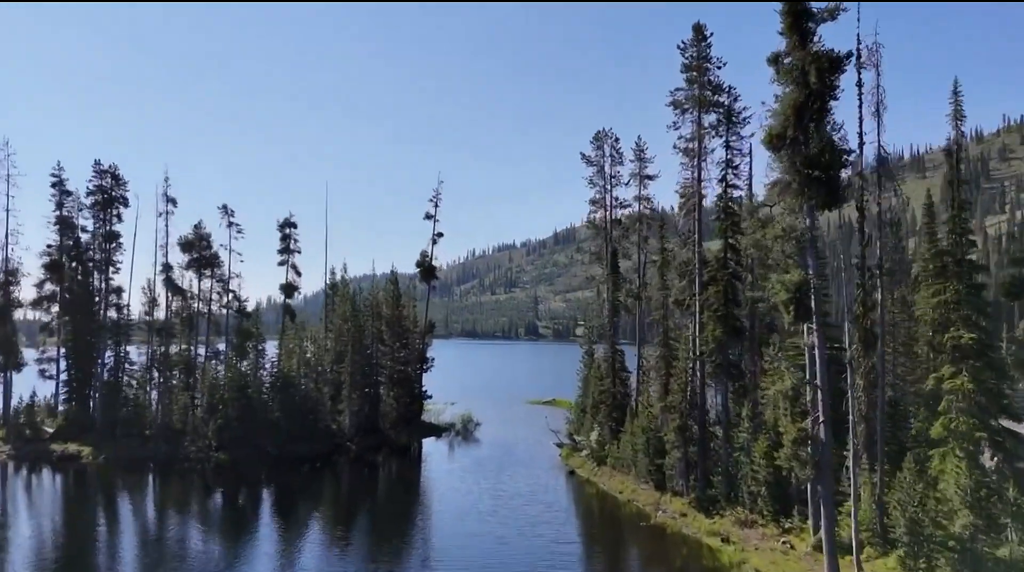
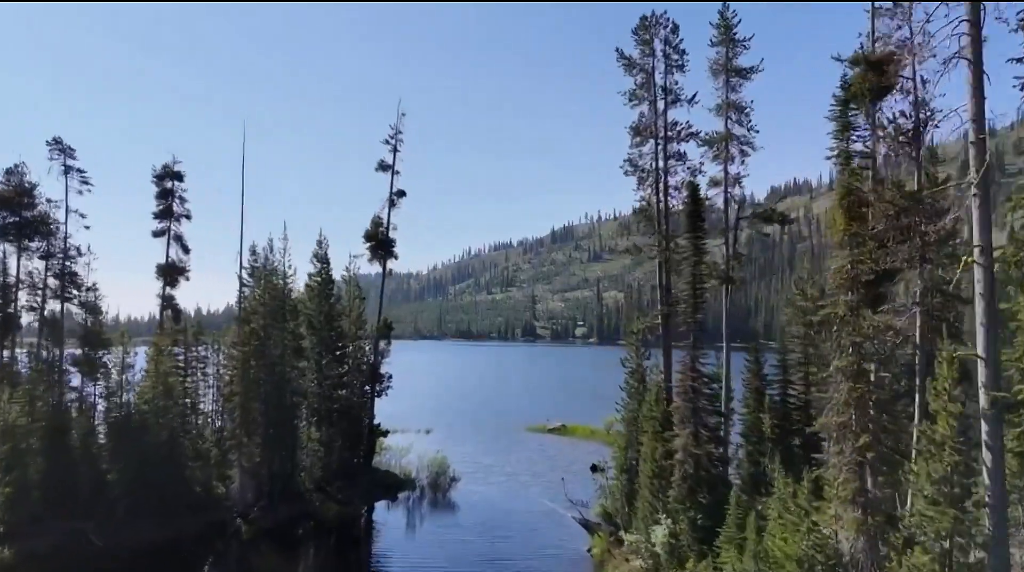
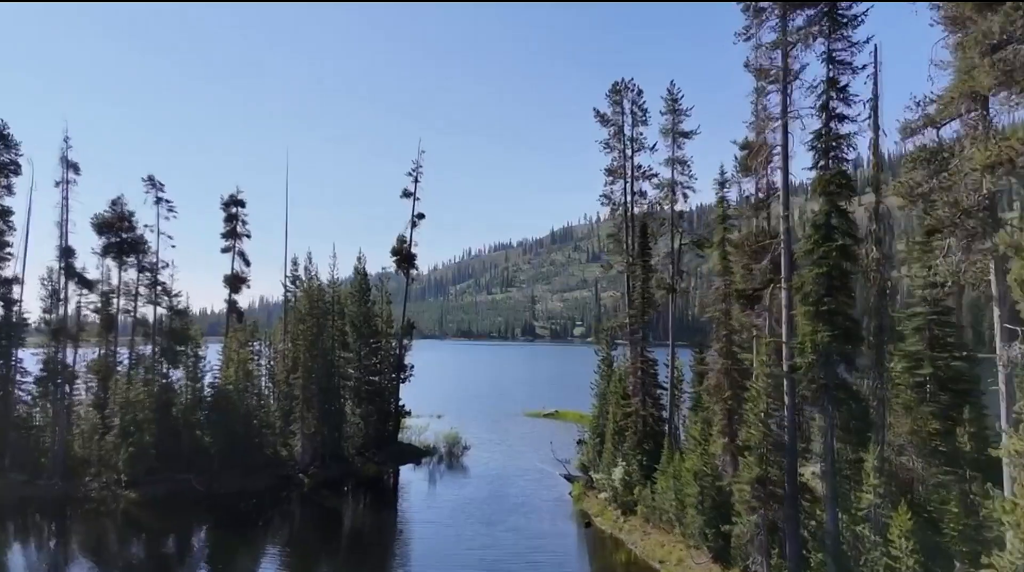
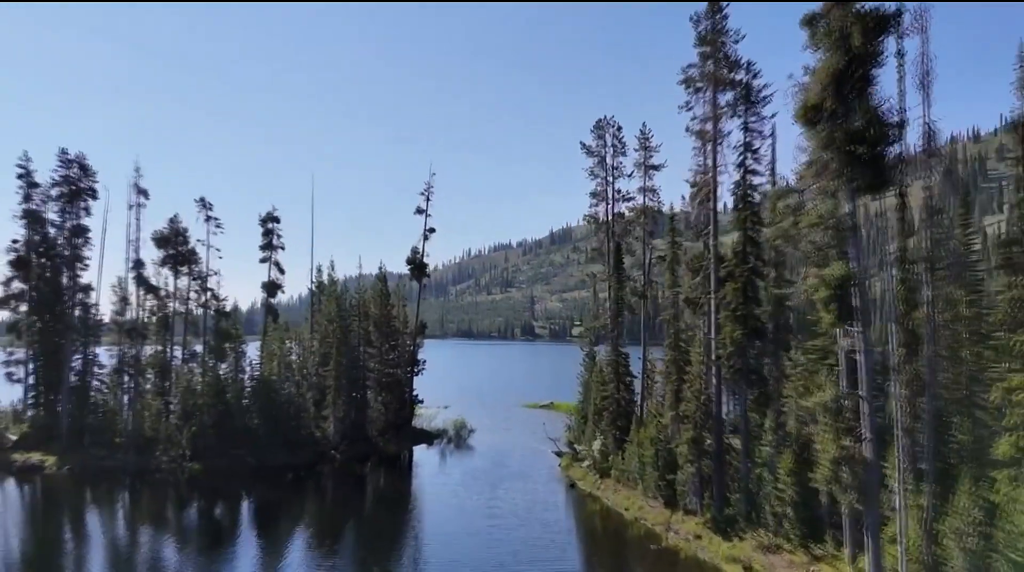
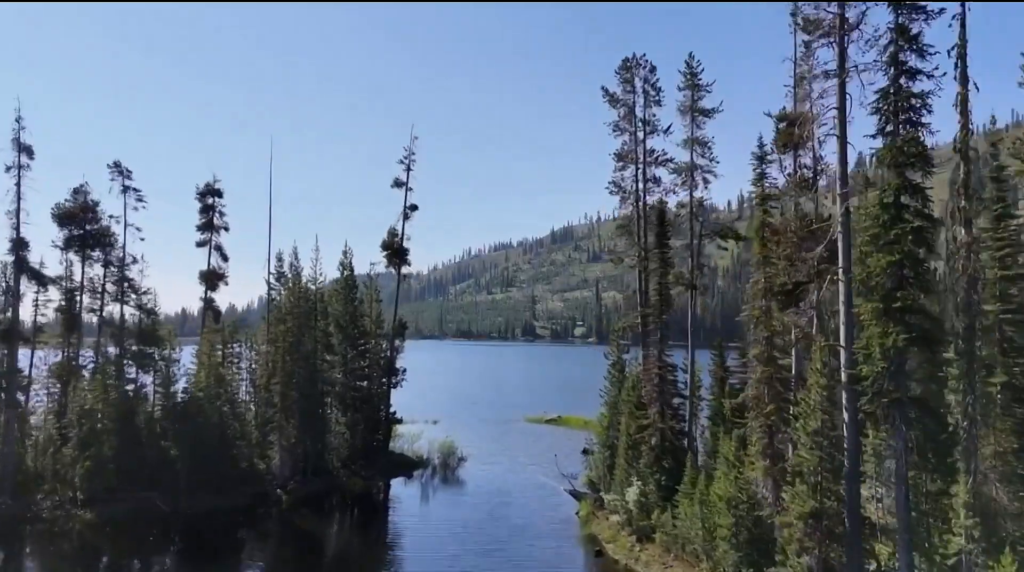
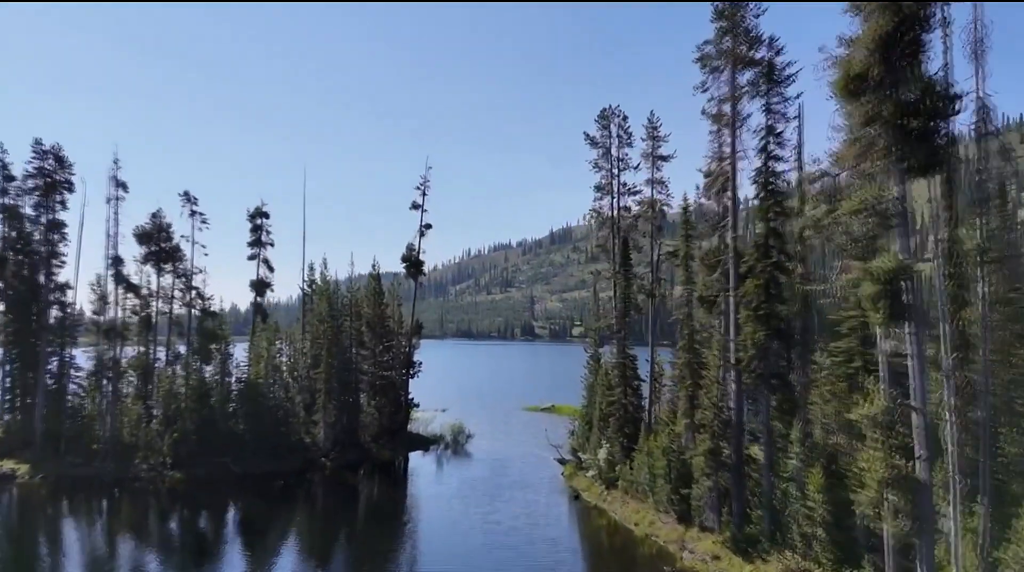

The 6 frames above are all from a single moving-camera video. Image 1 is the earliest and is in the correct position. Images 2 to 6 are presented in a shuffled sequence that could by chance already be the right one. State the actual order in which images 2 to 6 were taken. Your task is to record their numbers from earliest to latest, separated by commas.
4, 6, 3, 5, 2
